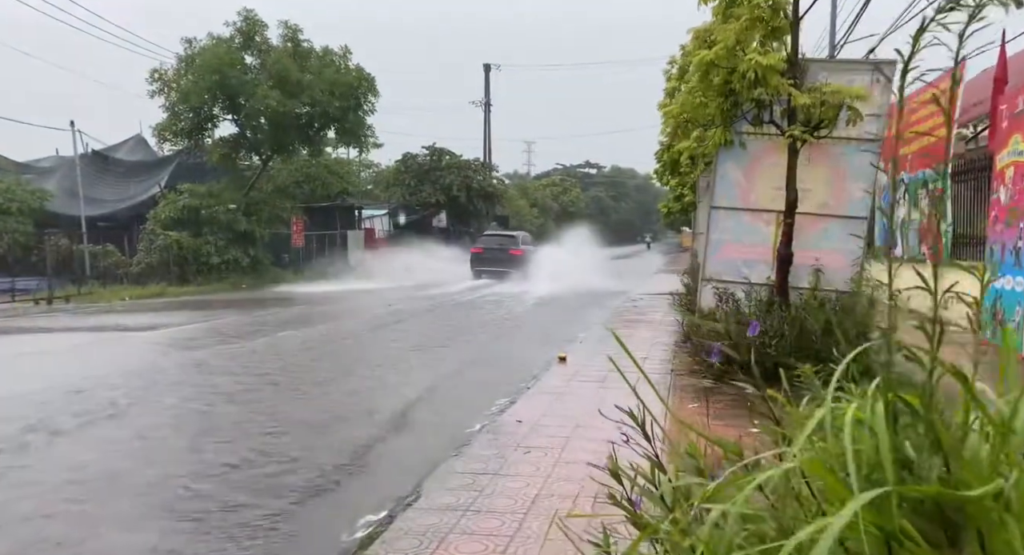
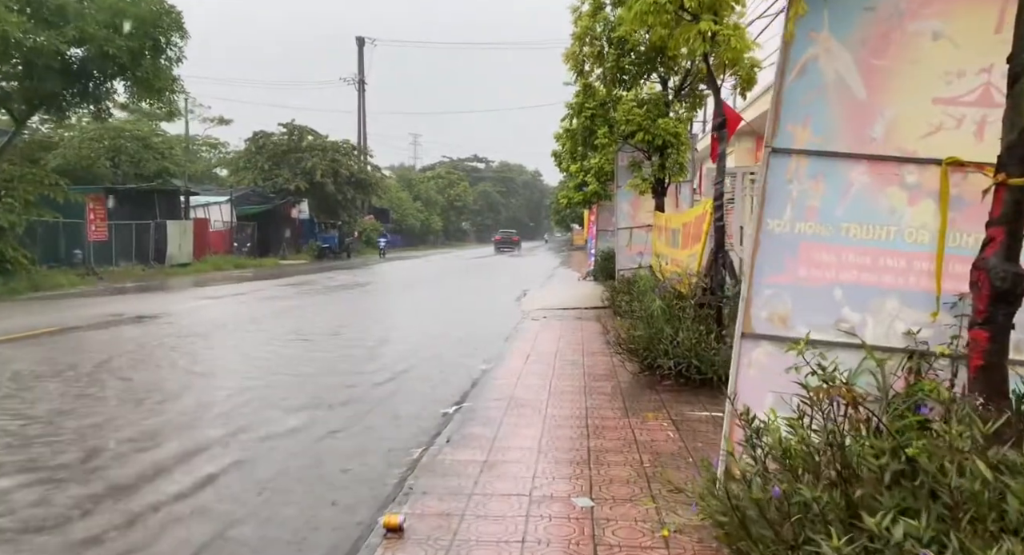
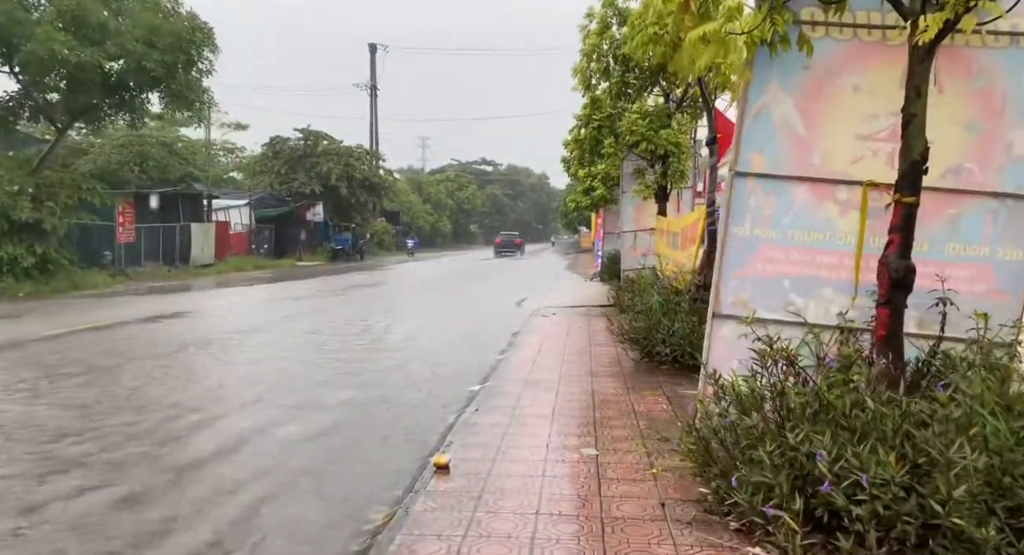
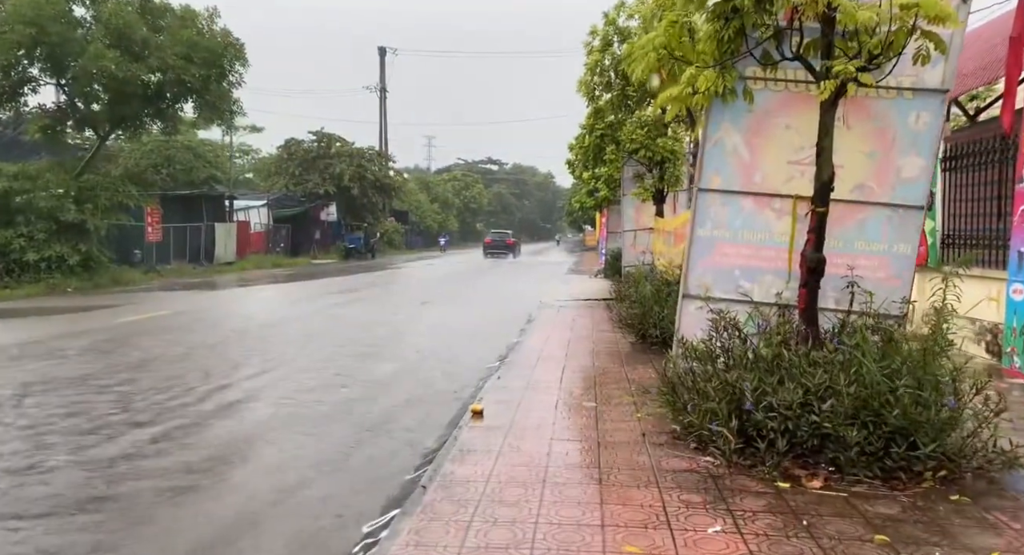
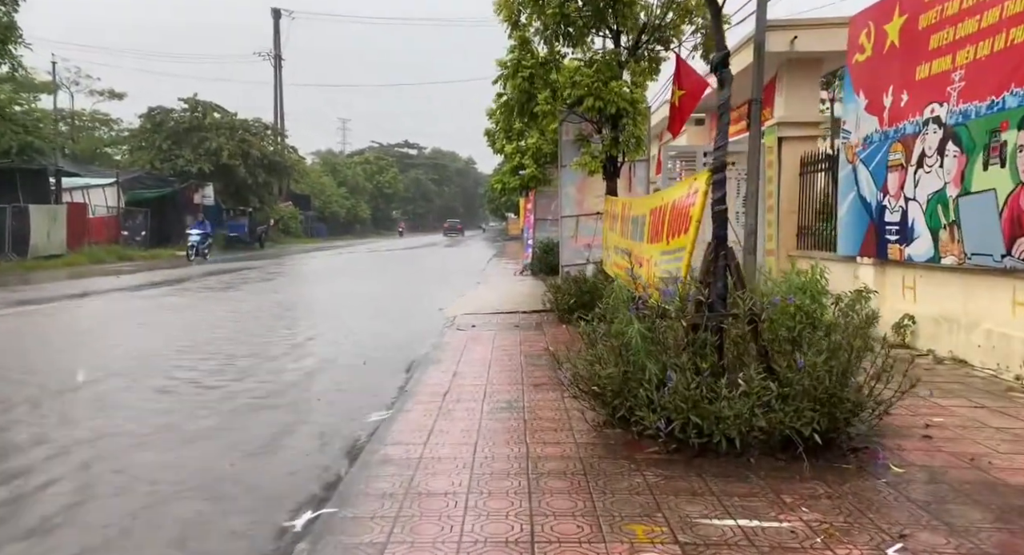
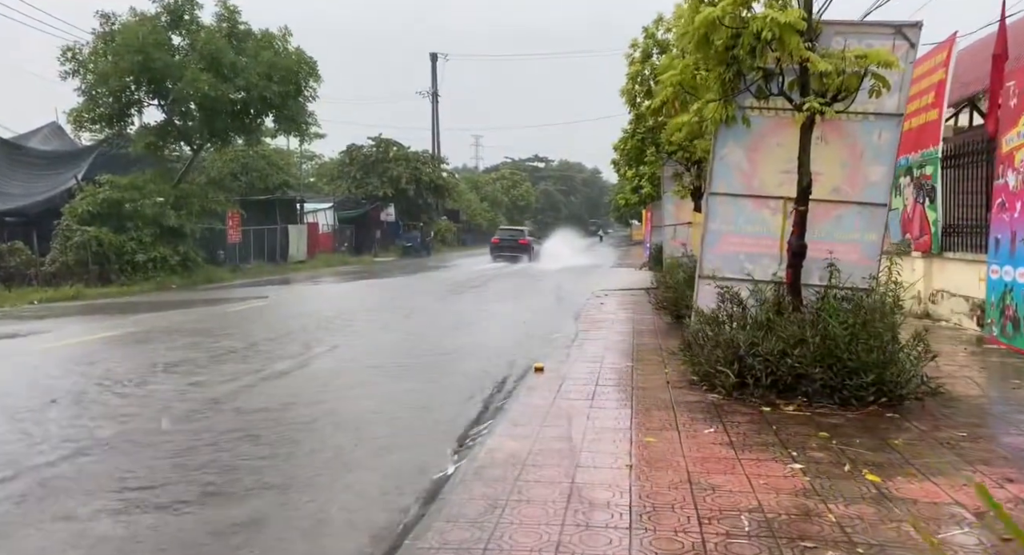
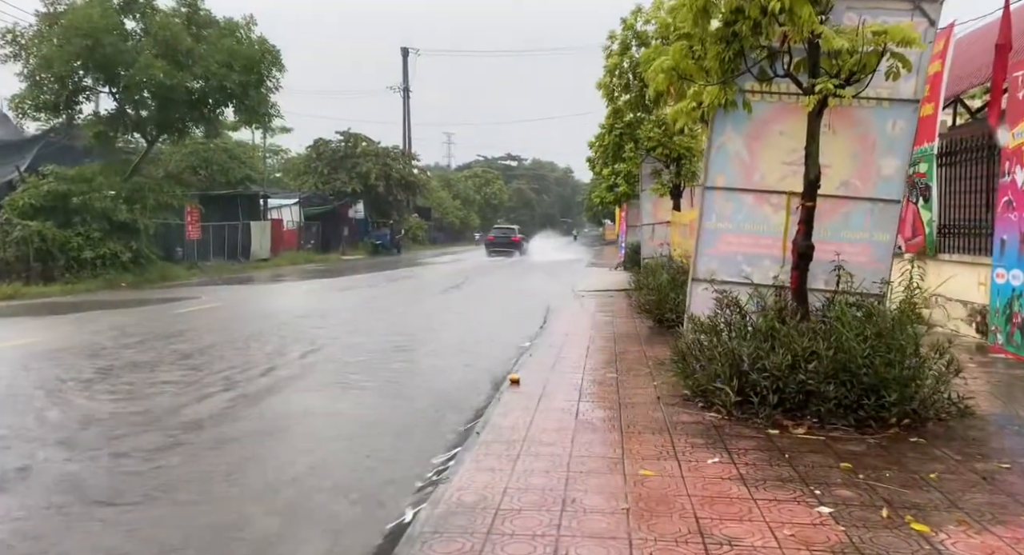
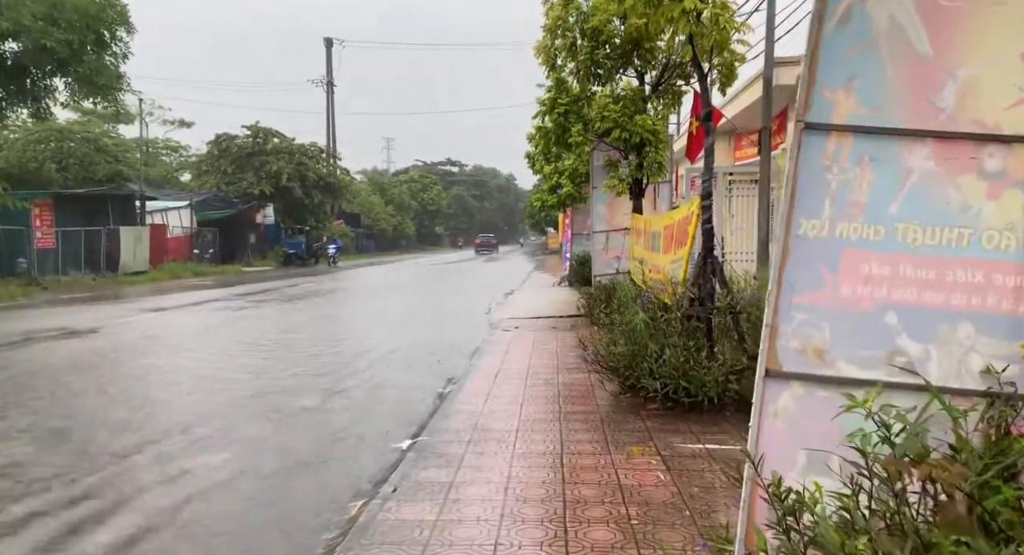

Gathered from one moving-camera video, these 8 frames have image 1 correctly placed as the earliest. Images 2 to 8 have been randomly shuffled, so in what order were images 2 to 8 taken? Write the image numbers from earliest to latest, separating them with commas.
6, 7, 4, 3, 2, 8, 5
